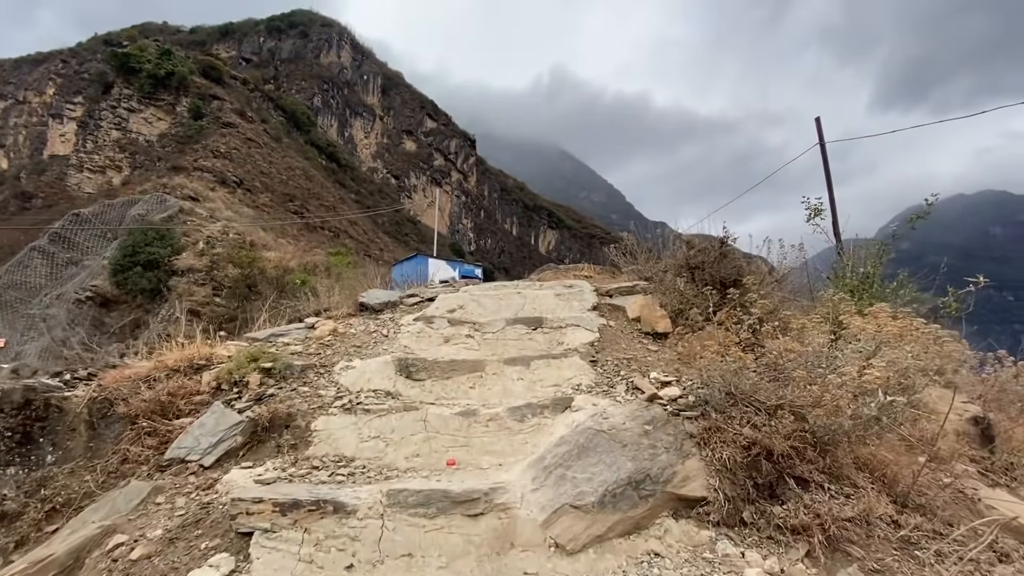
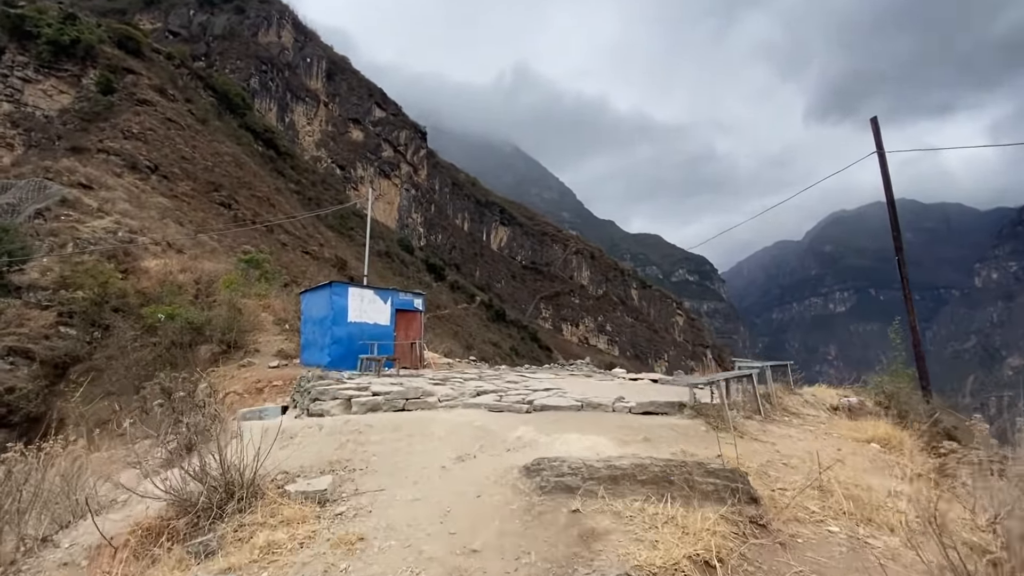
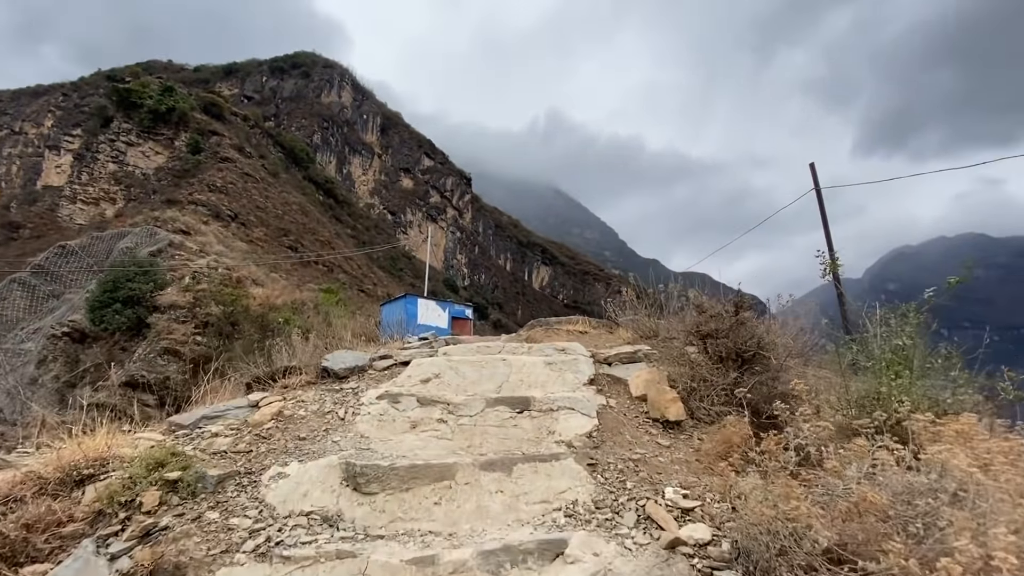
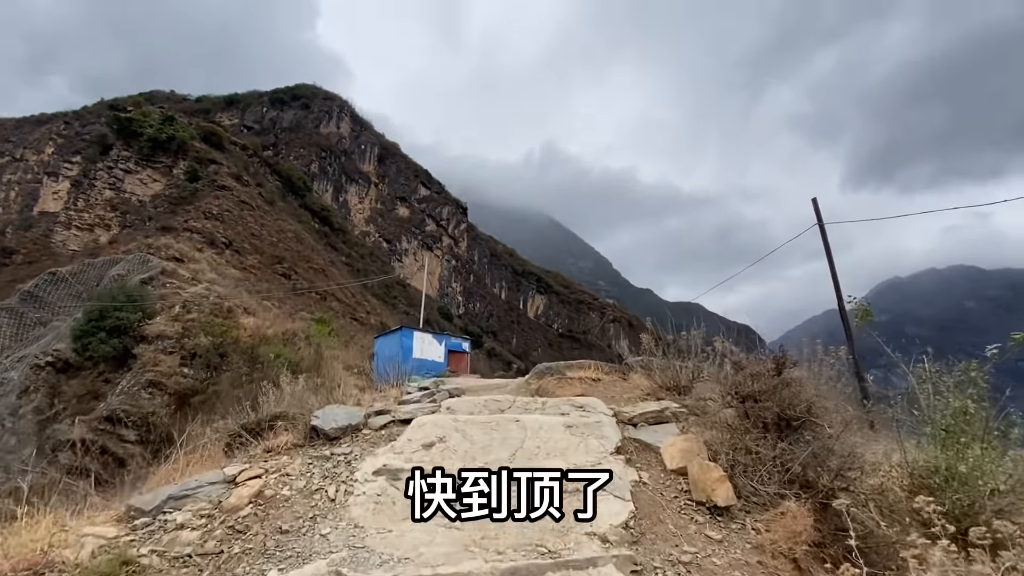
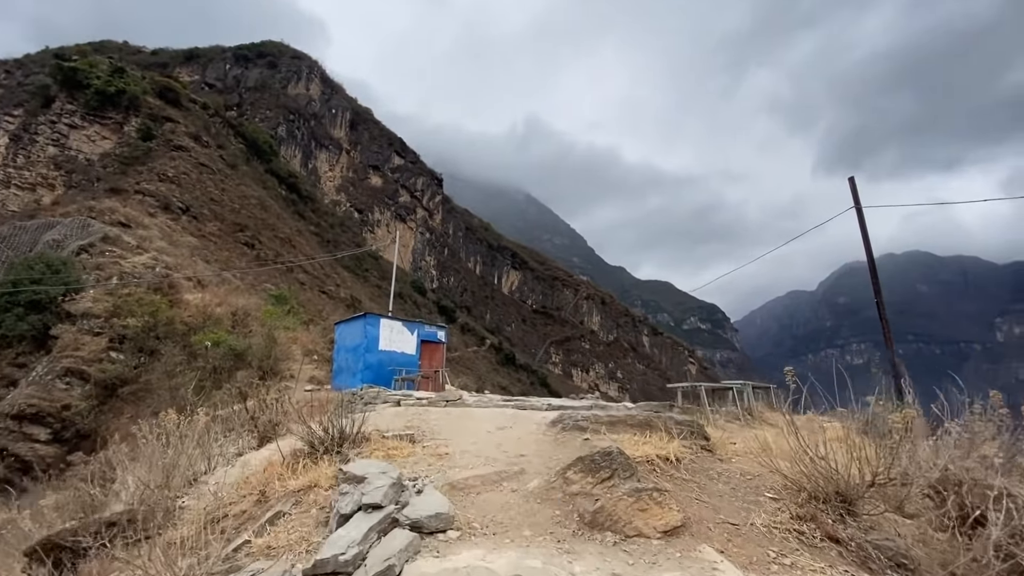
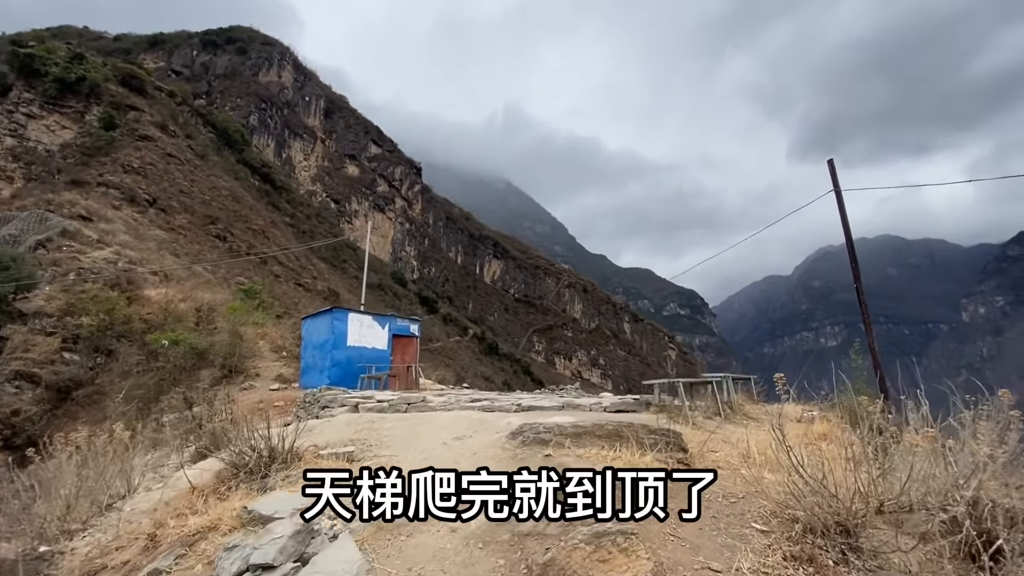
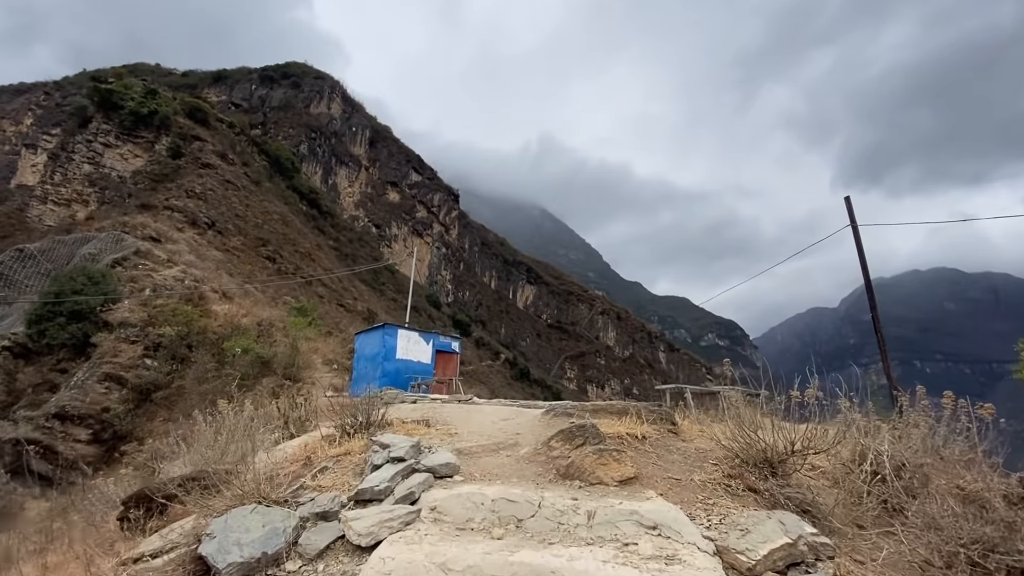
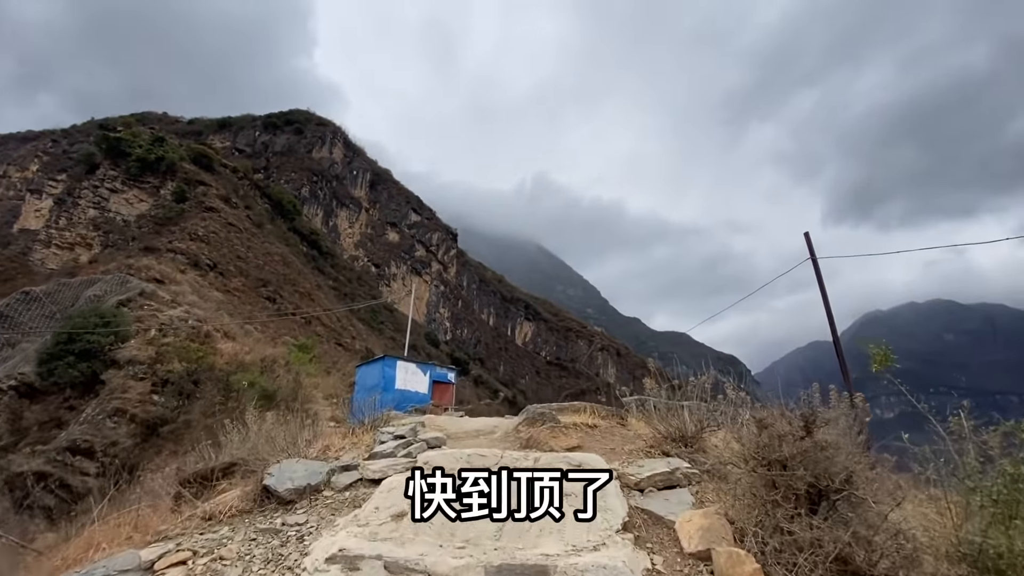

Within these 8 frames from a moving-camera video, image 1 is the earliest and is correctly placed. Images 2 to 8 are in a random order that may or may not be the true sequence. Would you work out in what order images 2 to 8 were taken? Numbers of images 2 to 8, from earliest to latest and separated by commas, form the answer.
3, 4, 8, 7, 5, 6, 2
